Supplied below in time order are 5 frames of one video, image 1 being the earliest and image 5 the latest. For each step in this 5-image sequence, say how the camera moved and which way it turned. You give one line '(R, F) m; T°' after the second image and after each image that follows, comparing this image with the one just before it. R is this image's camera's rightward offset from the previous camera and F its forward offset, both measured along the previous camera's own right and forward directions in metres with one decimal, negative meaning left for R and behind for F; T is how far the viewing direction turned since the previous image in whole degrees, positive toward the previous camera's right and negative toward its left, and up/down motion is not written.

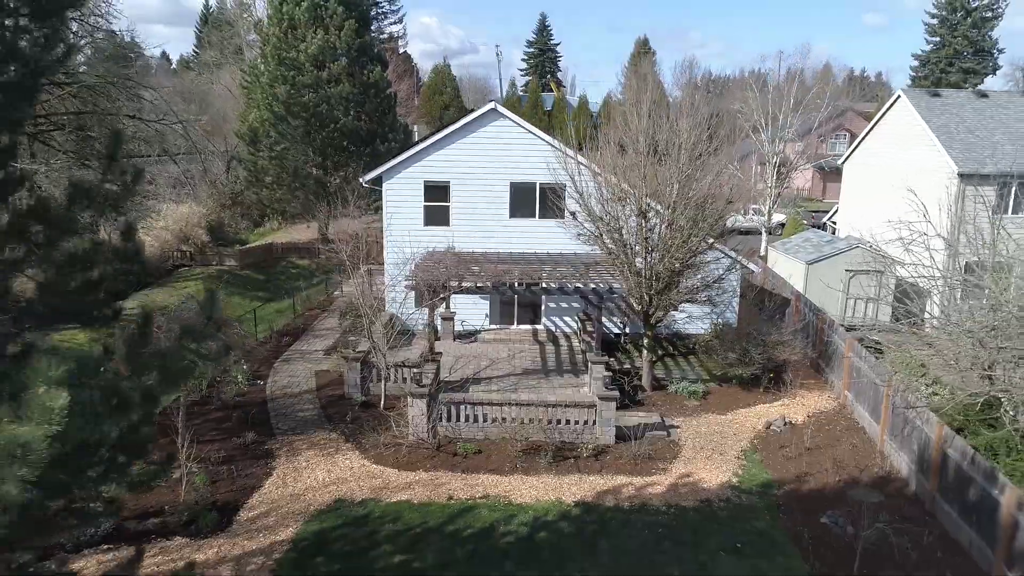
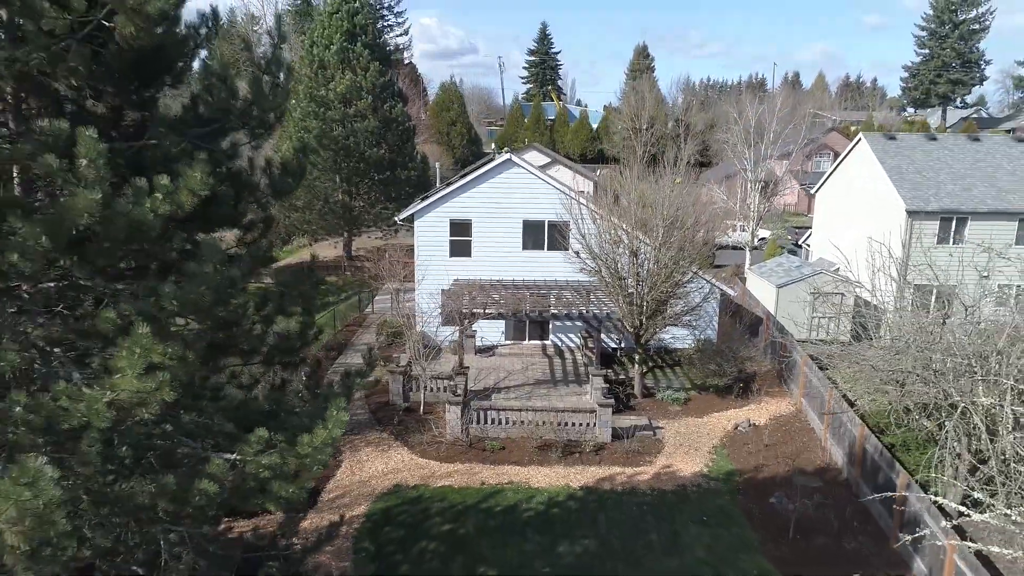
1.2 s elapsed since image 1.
(-0.3, -2.3) m; 0°
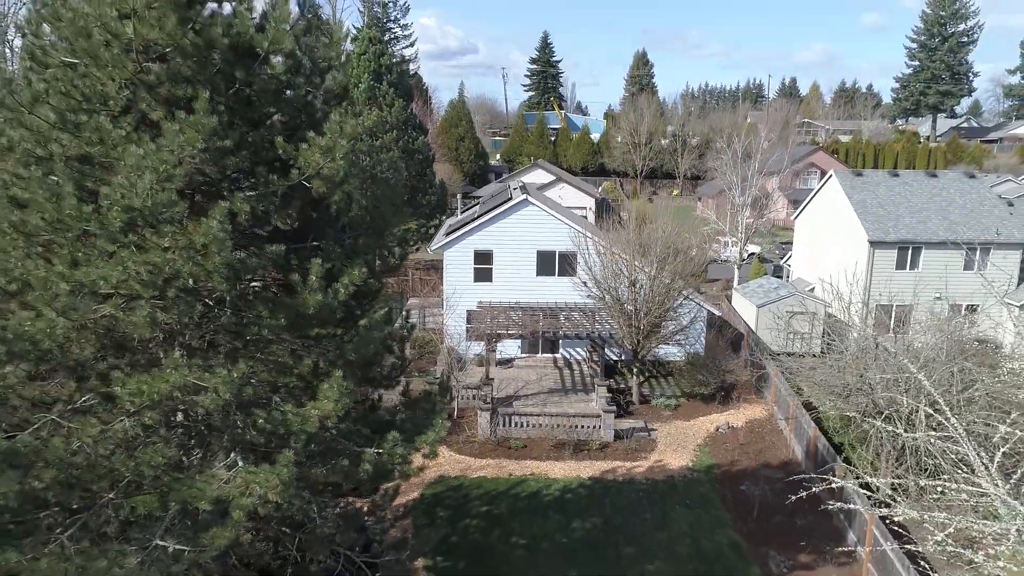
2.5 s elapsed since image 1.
(-0.4, -2.5) m; 0°
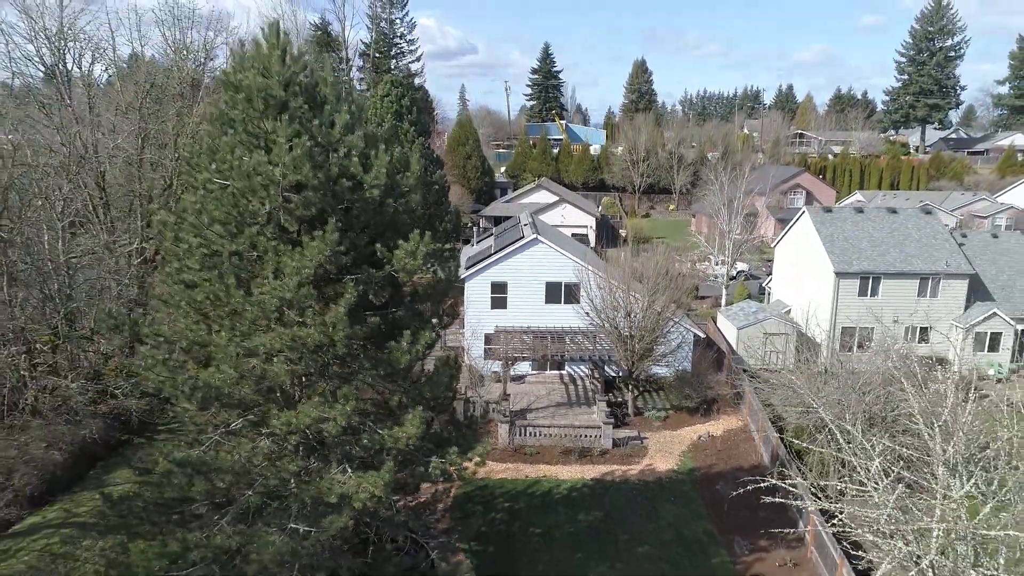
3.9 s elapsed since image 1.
(-0.4, -2.7) m; 0°
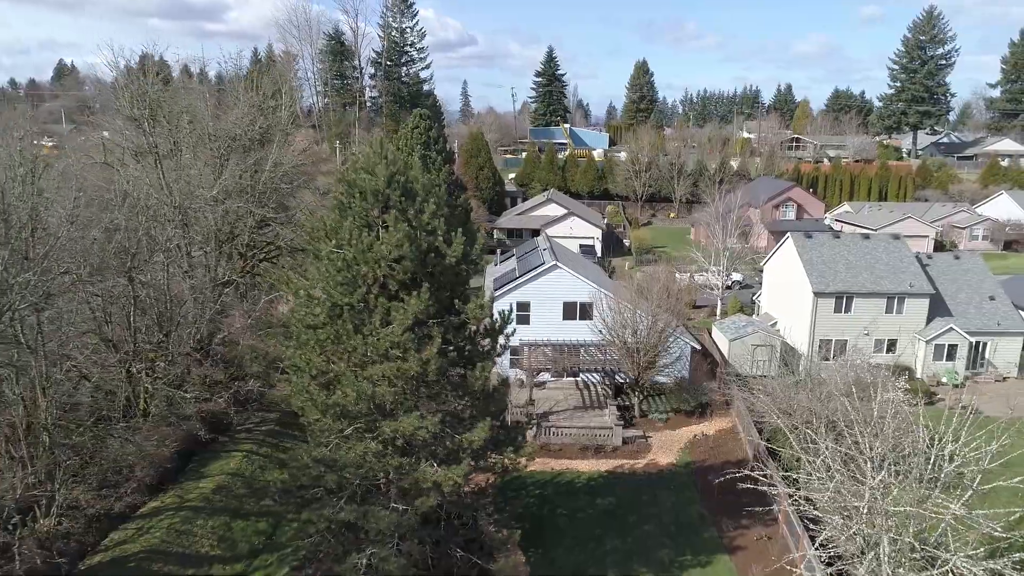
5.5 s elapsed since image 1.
(-0.8, -3.2) m; 0°
